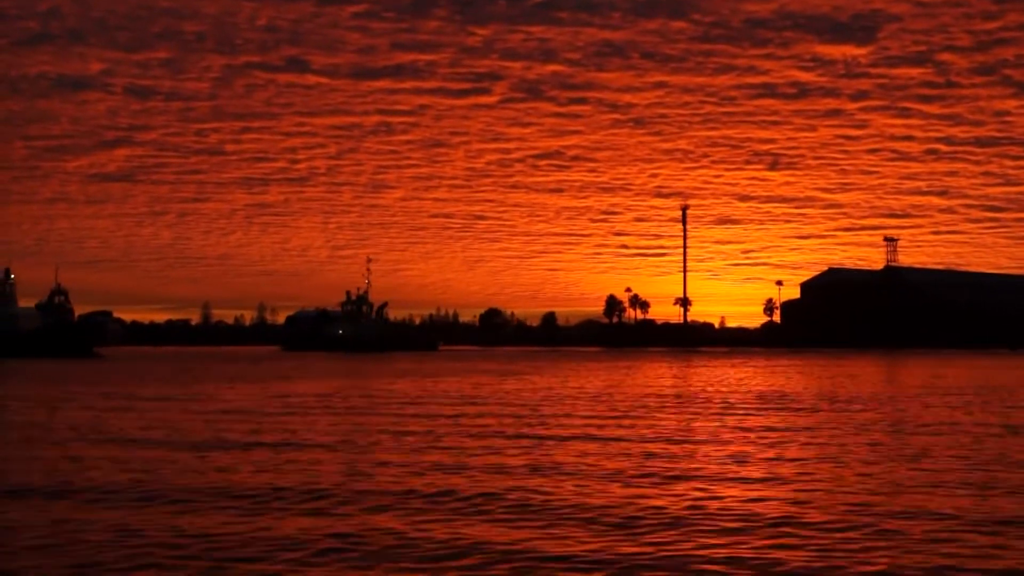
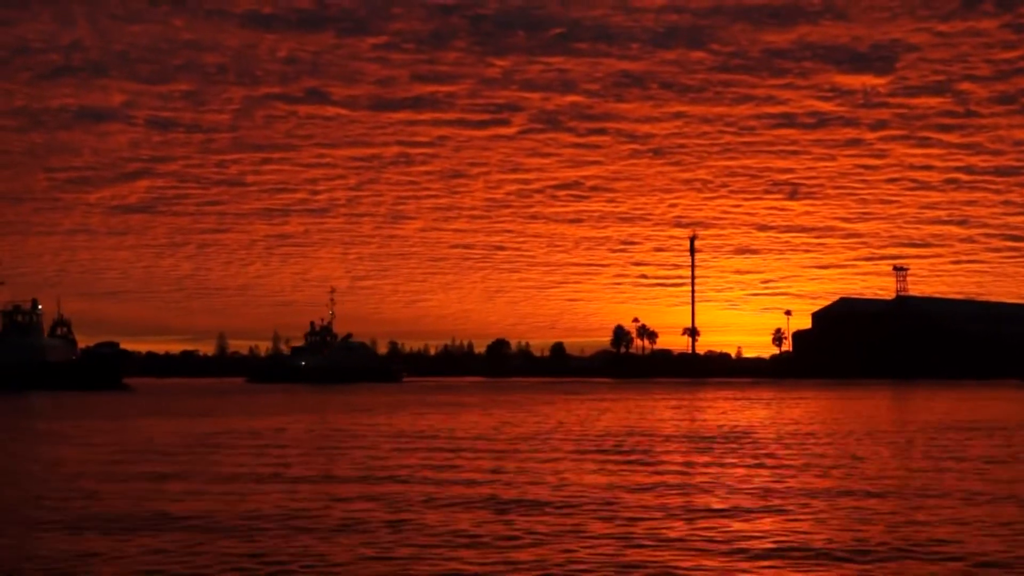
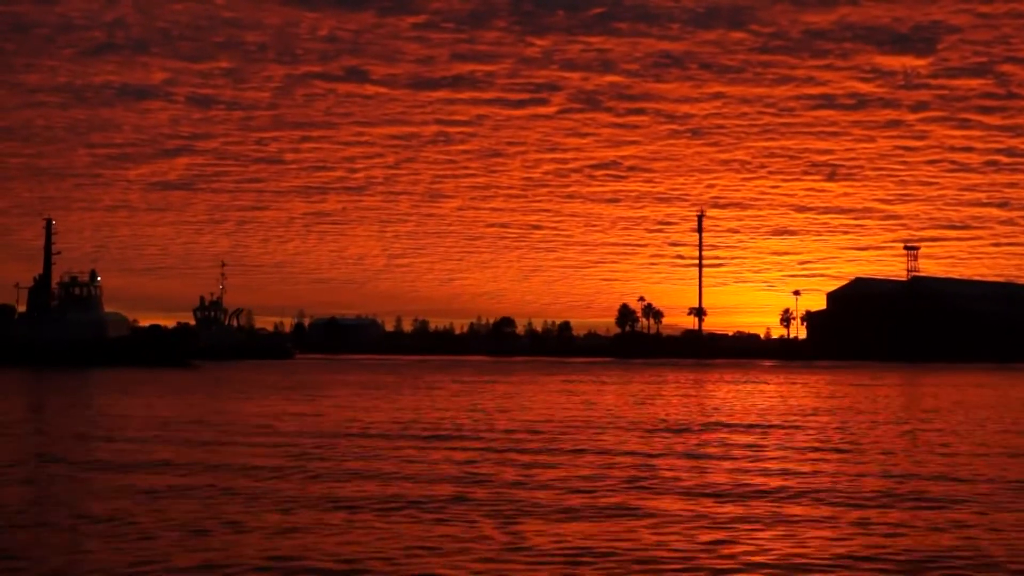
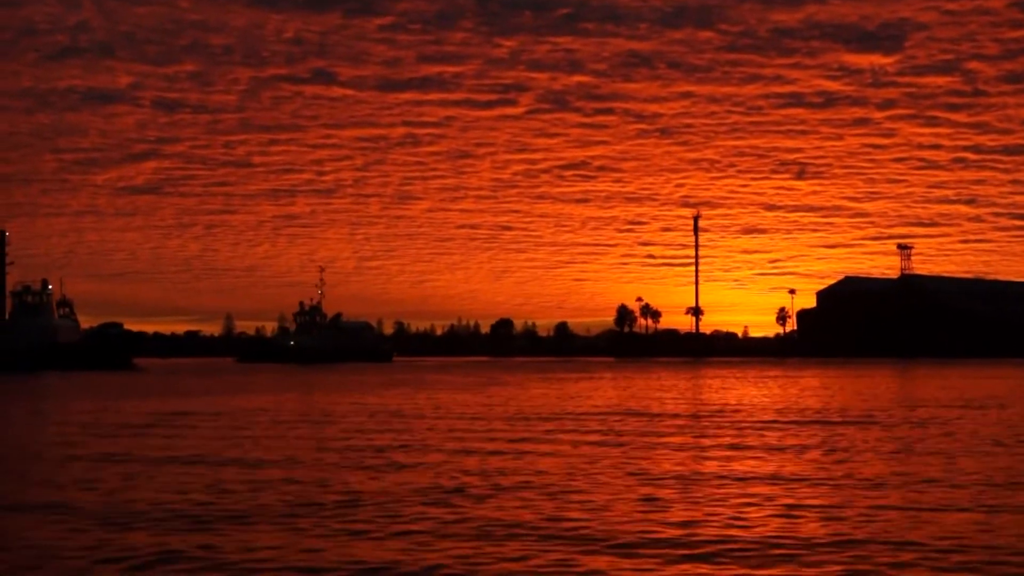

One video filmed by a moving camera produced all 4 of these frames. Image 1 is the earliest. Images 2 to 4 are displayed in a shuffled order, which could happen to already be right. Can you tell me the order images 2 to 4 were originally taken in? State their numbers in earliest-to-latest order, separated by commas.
2, 4, 3
